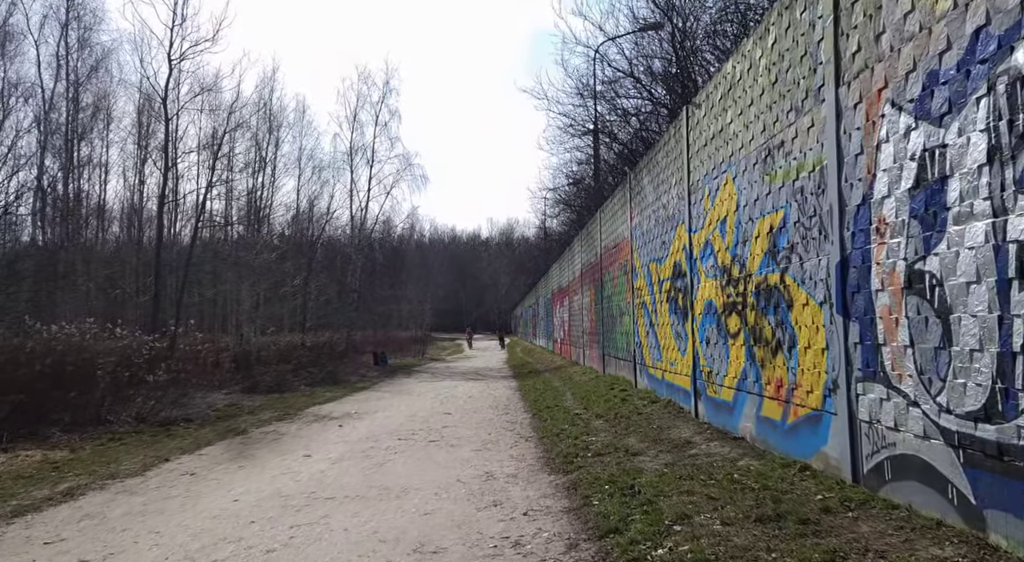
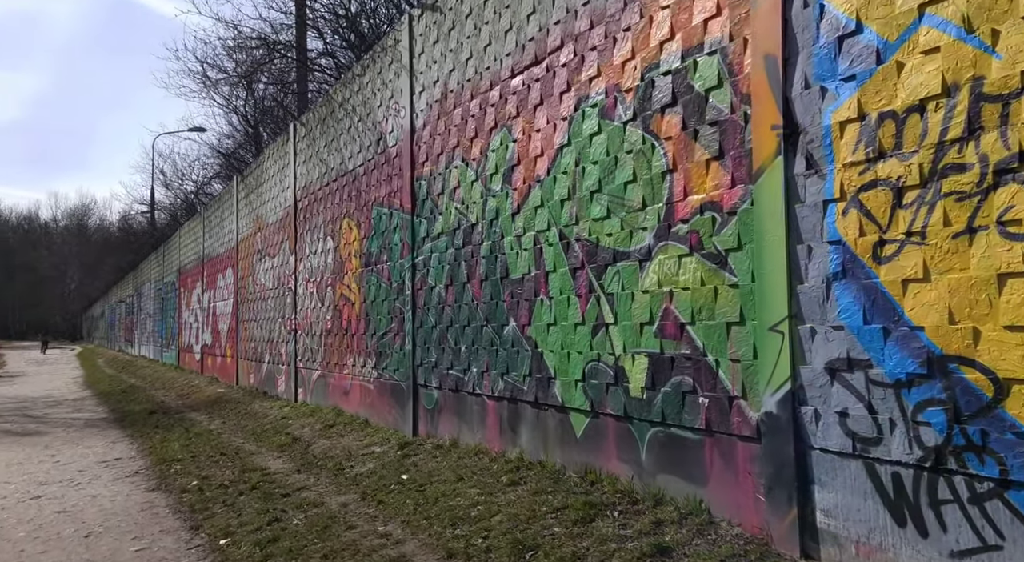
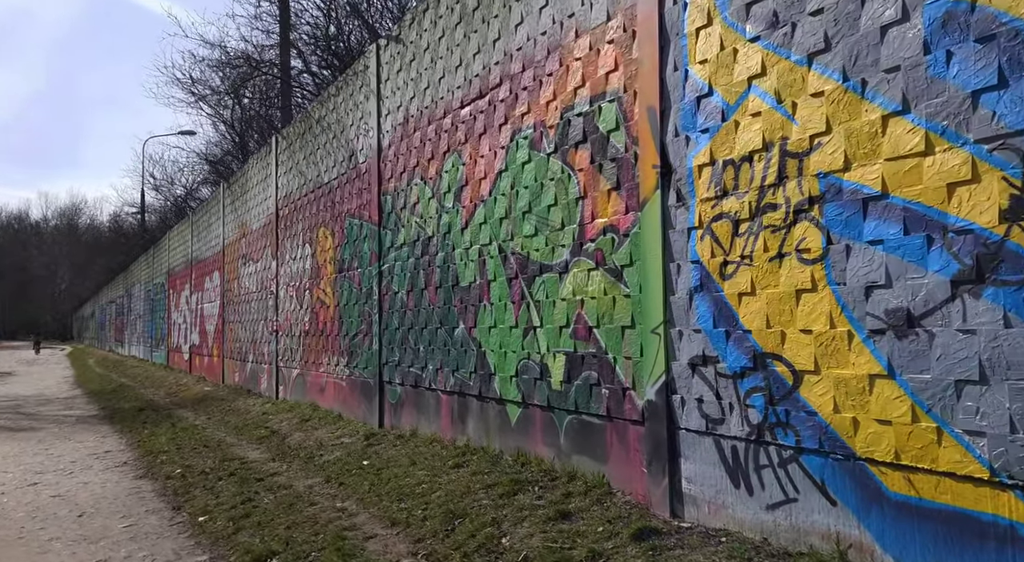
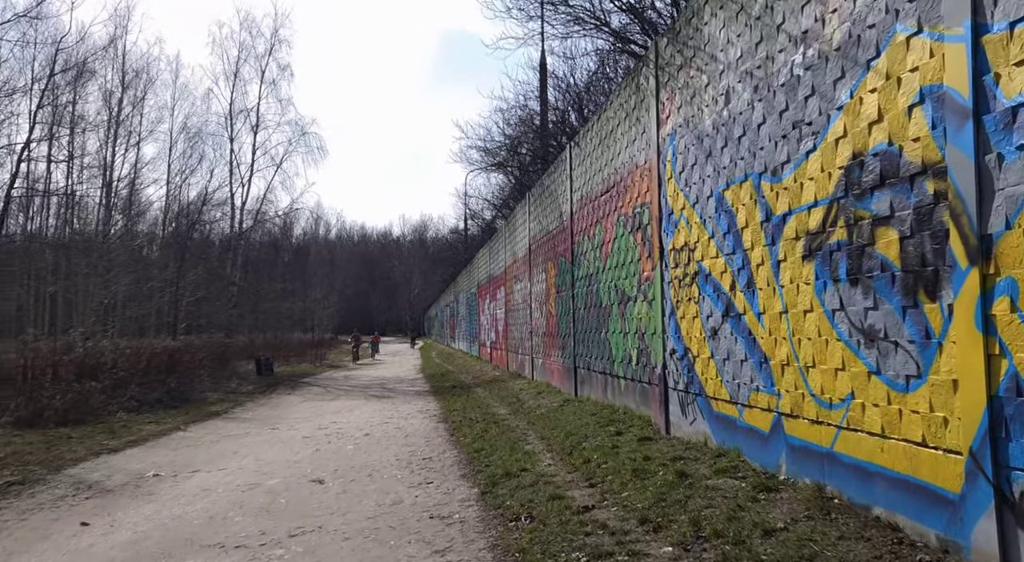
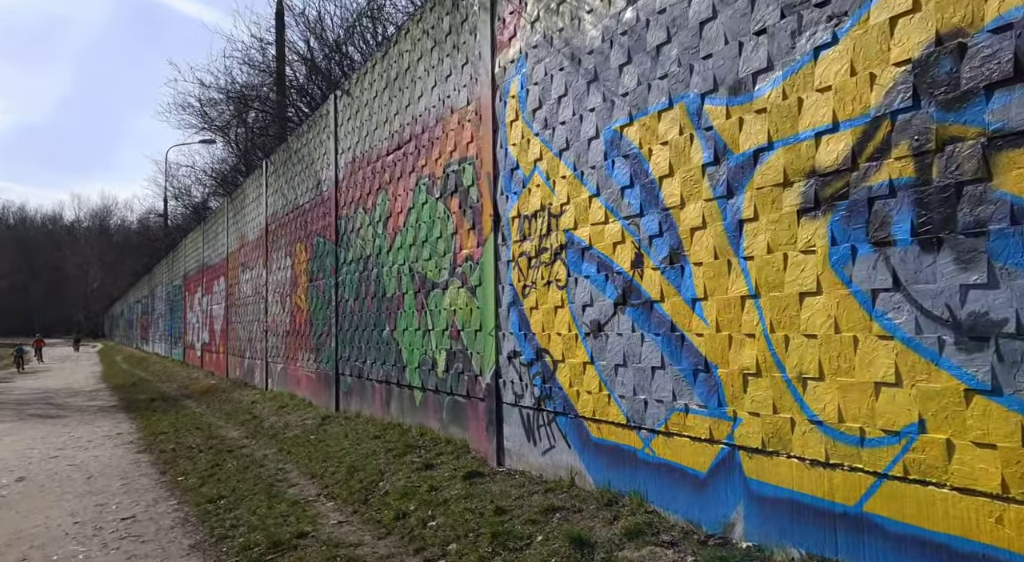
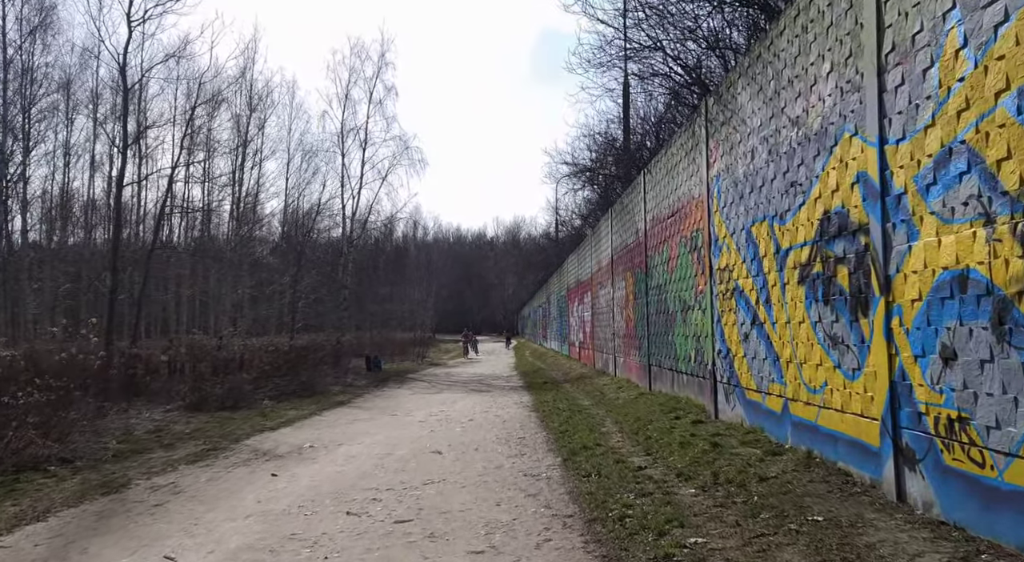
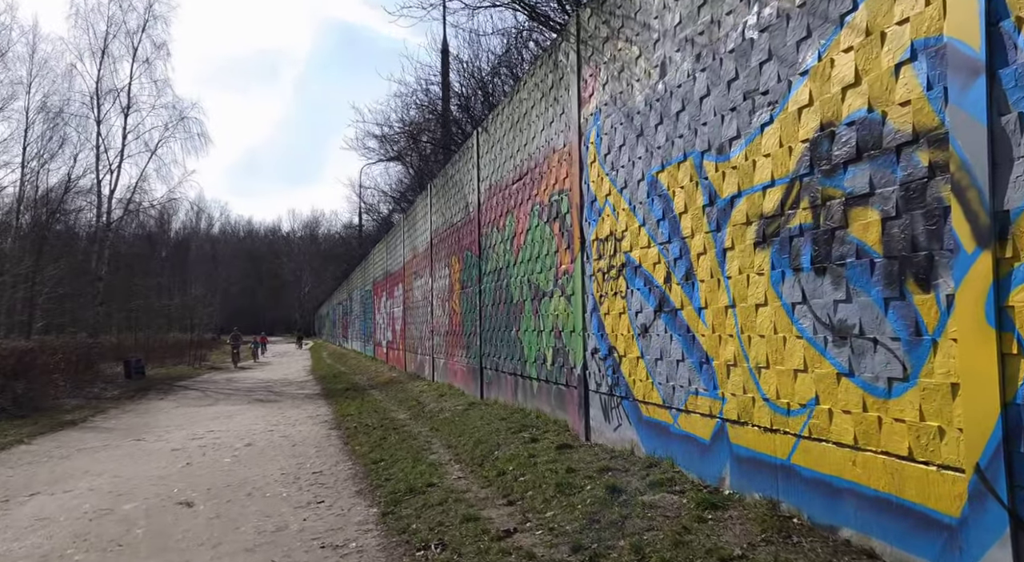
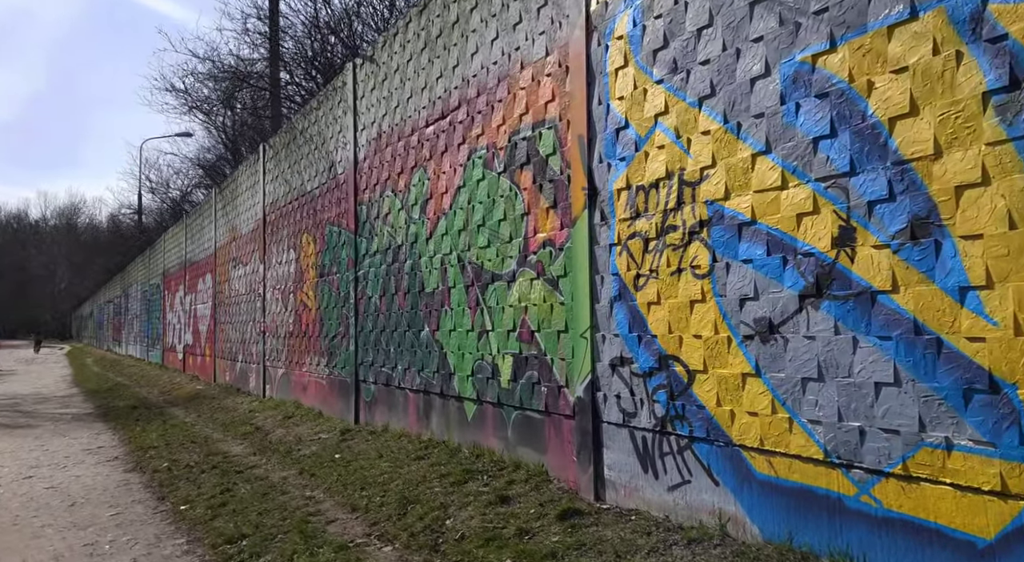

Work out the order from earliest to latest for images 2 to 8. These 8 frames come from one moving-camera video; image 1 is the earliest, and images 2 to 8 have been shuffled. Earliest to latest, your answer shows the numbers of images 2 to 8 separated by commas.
6, 4, 7, 5, 8, 3, 2
